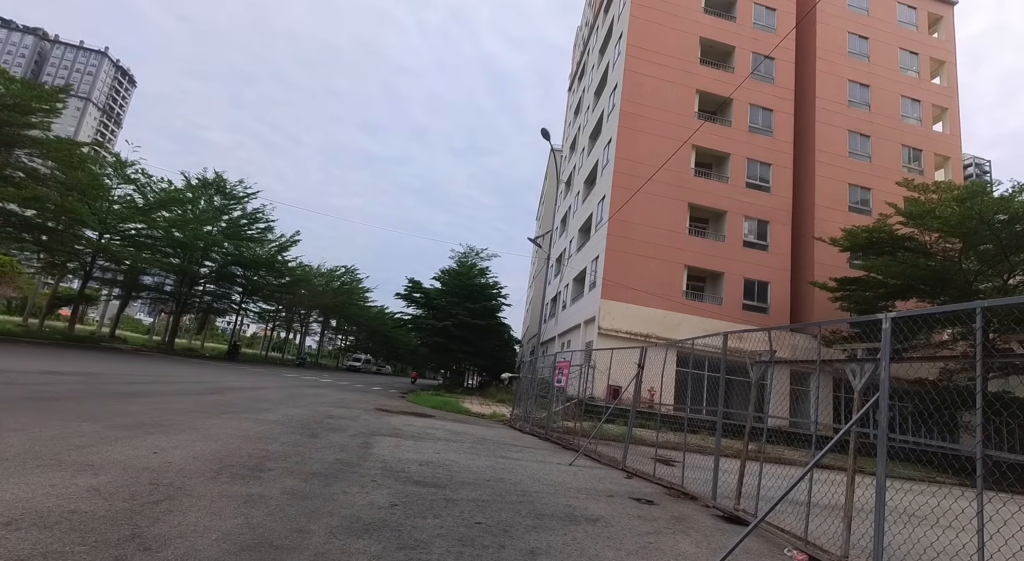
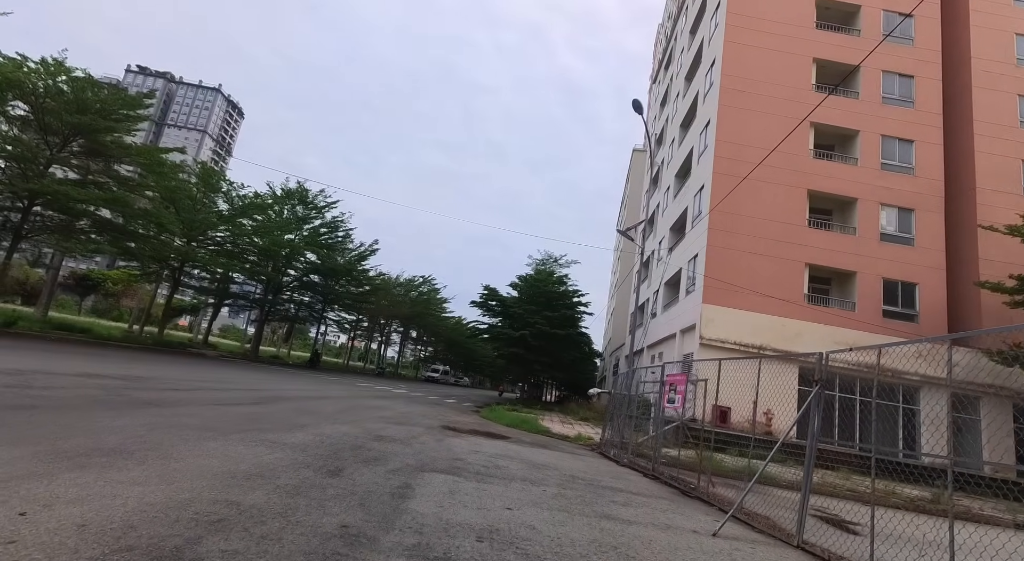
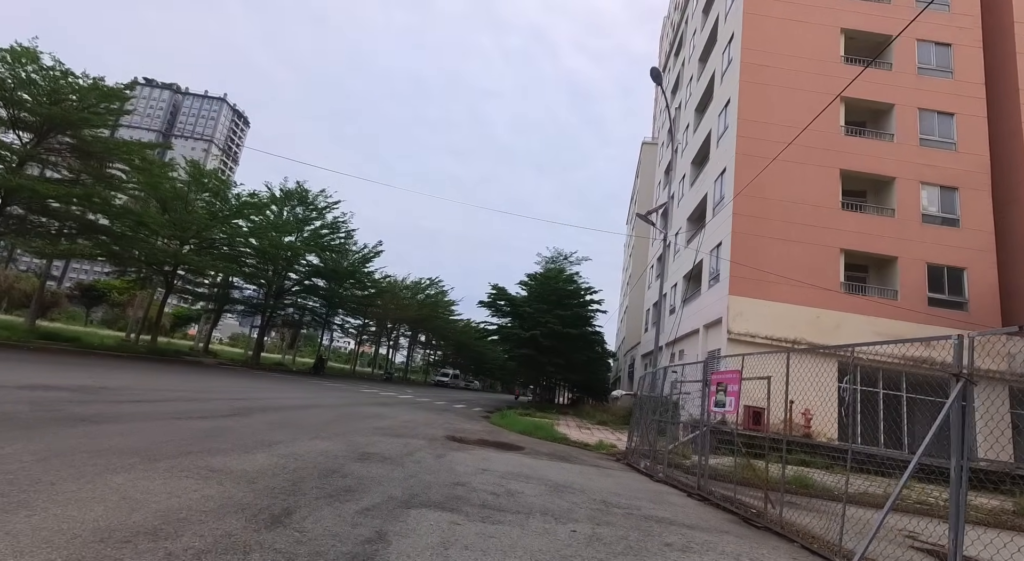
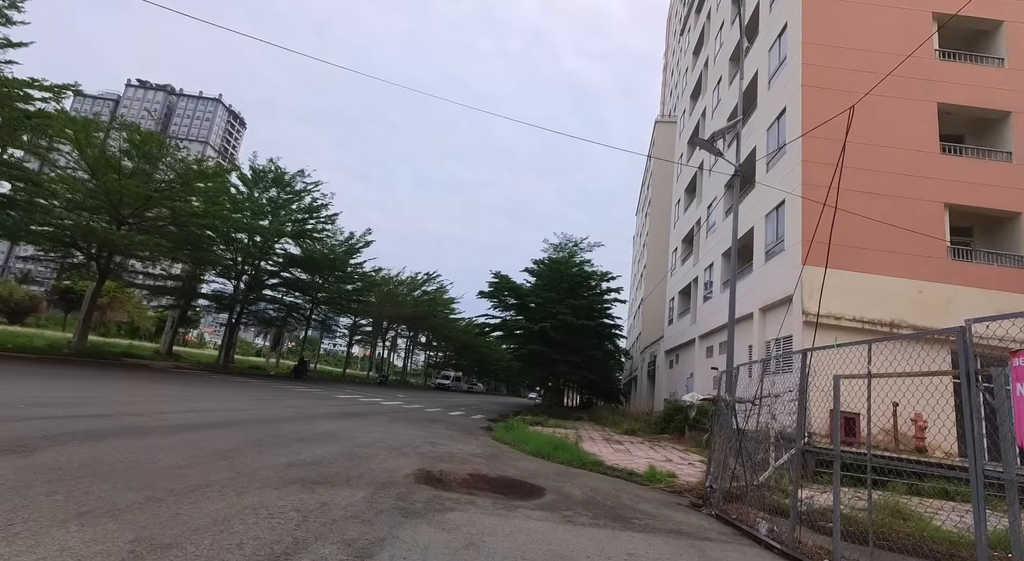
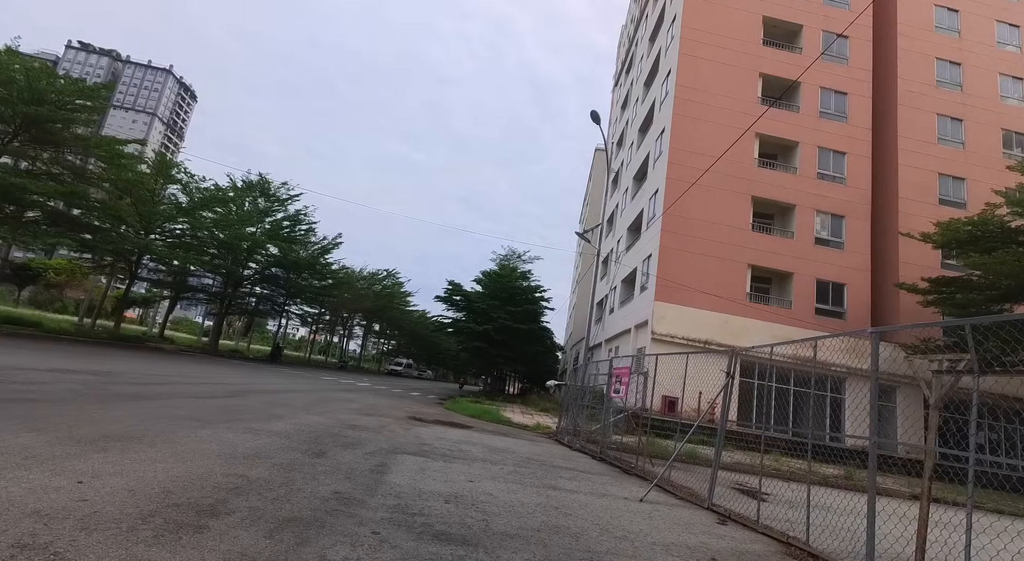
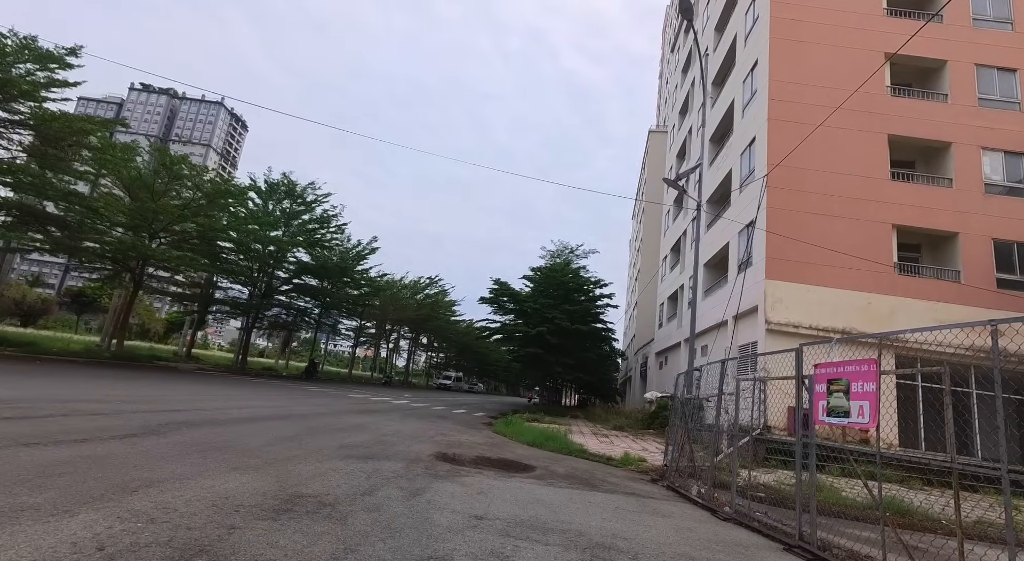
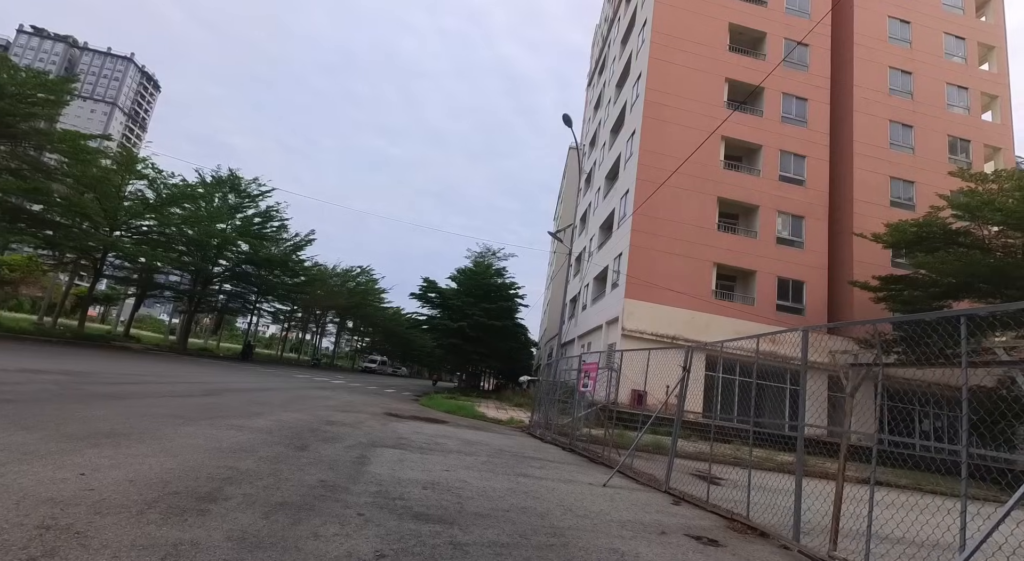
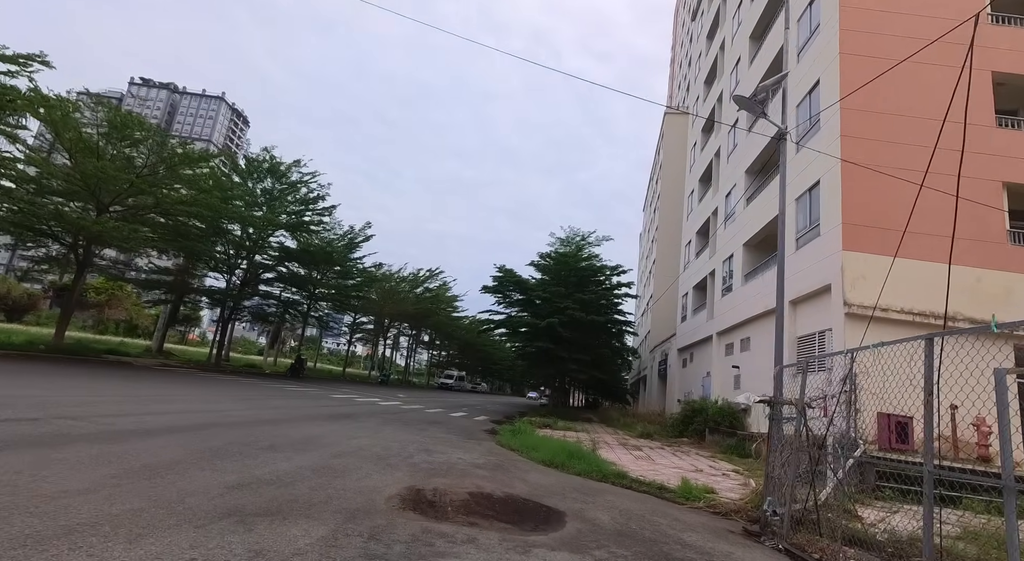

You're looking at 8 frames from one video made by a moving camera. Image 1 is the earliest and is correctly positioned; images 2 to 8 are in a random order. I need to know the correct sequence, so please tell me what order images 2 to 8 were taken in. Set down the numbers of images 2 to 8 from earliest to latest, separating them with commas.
7, 5, 2, 3, 6, 4, 8
